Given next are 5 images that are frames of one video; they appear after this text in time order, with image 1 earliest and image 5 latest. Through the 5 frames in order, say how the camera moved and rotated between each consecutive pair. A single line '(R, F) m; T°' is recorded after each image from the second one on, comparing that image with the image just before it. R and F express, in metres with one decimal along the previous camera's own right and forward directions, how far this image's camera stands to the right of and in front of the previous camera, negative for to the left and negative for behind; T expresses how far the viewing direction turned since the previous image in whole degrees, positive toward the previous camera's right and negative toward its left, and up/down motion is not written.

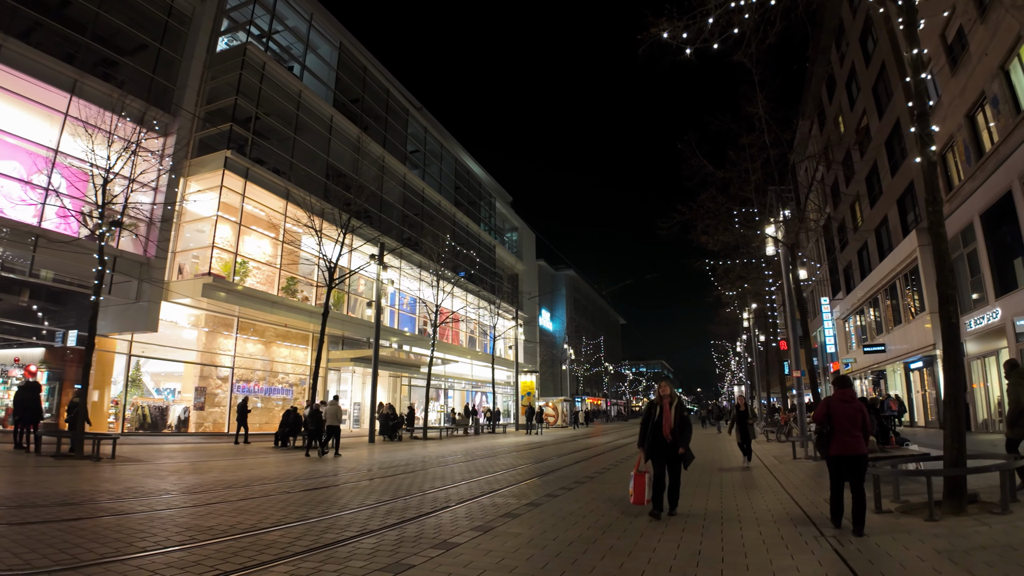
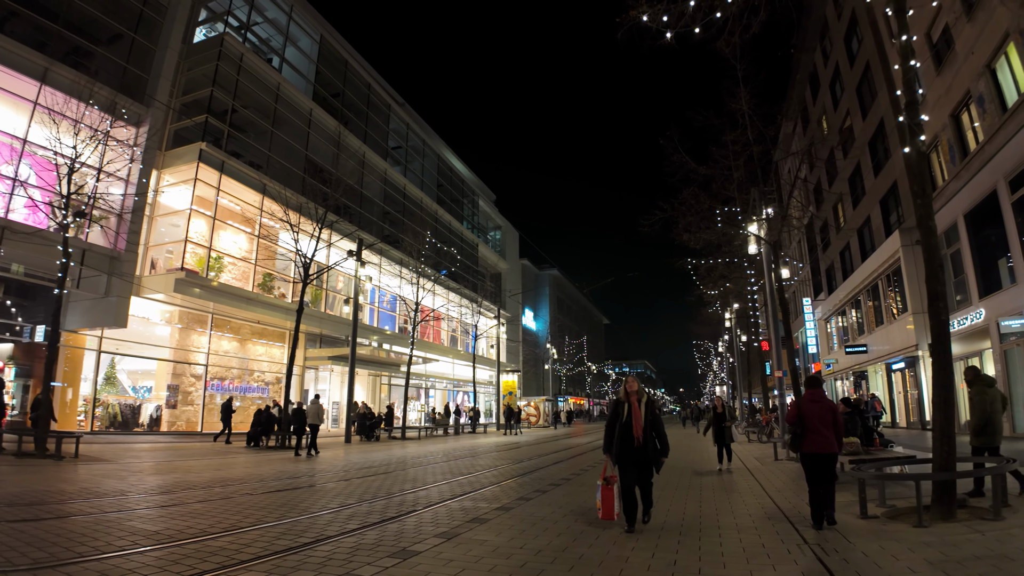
(+0.2, +0.5) m; +1°
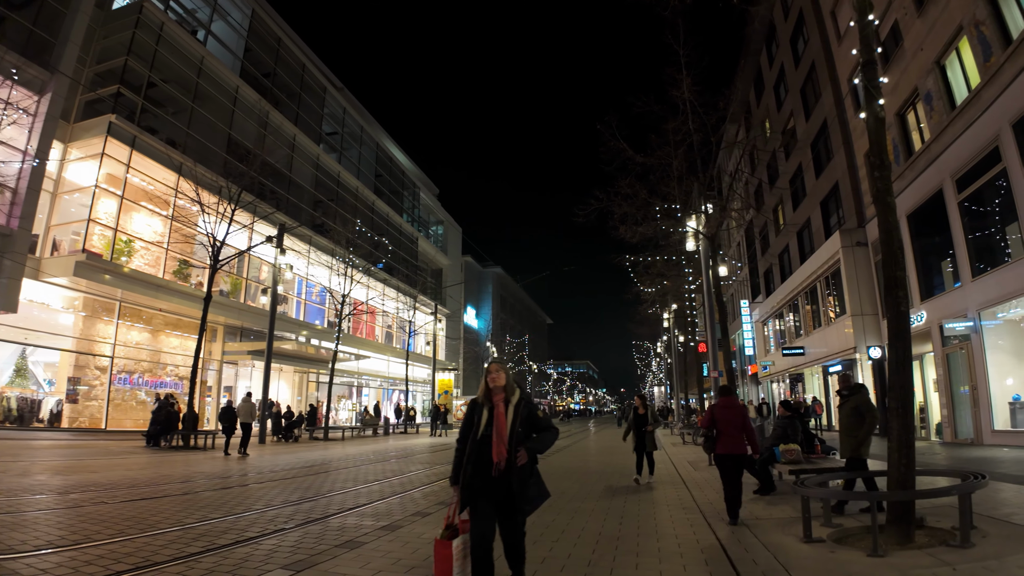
(+0.6, +1.3) m; +5°
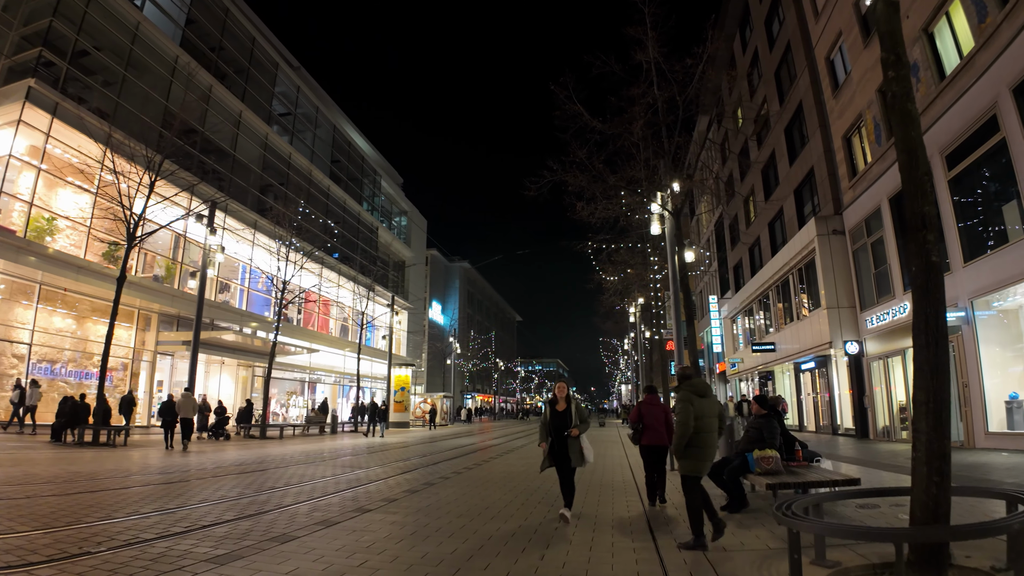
(+0.7, +1.8) m; +3°
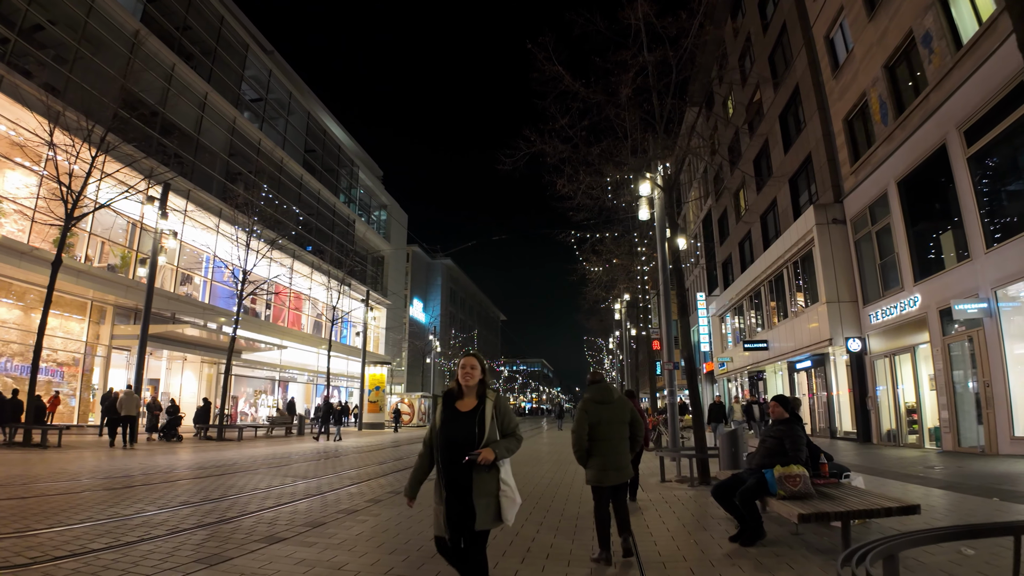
(+0.3, +1.5) m; +1°
